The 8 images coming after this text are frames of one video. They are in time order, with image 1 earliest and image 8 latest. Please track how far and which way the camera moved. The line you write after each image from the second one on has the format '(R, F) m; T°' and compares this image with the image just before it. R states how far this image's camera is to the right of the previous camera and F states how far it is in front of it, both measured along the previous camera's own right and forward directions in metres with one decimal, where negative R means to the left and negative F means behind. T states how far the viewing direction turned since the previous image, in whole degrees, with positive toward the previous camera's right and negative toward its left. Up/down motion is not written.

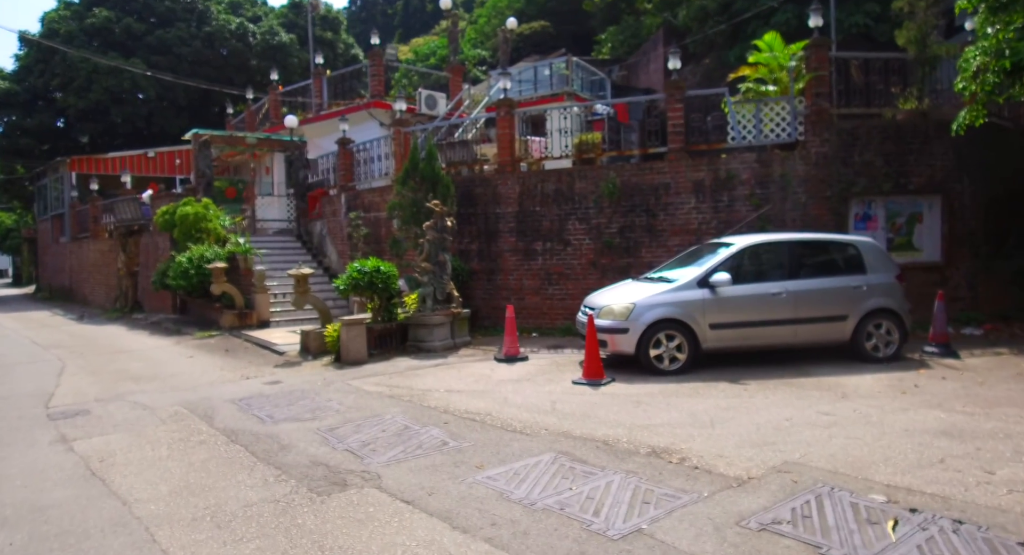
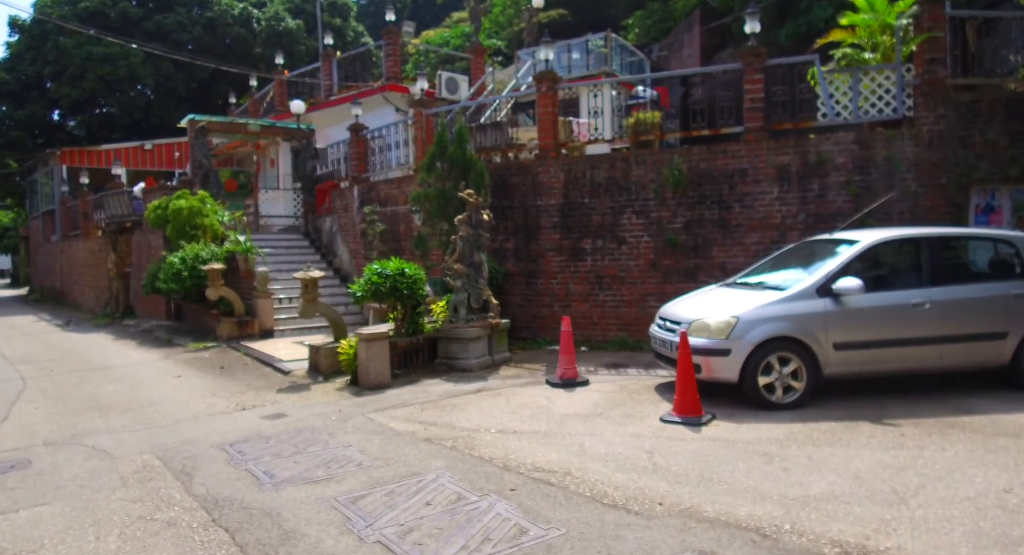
(-0.6, +1.7) m; -1°
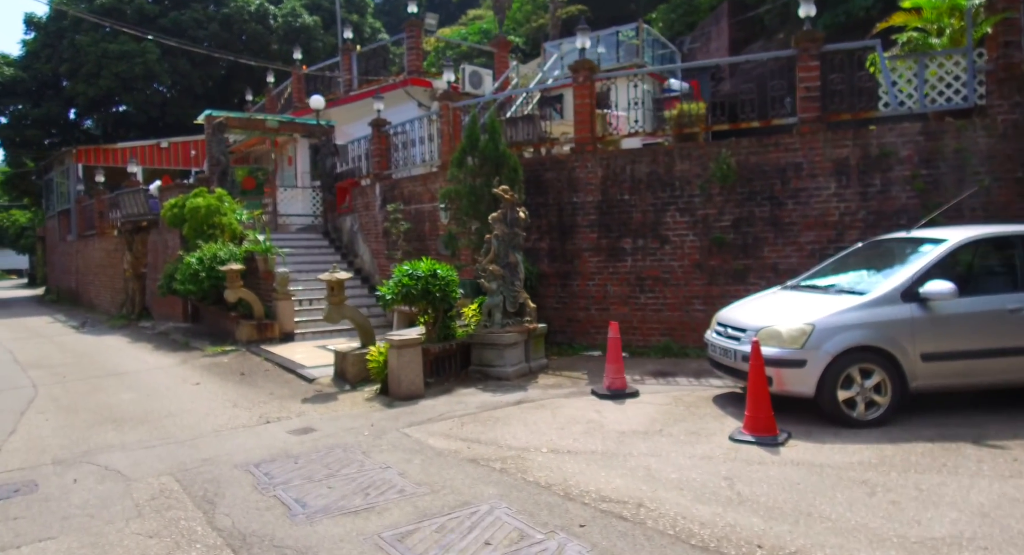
(-0.3, +0.6) m; -1°
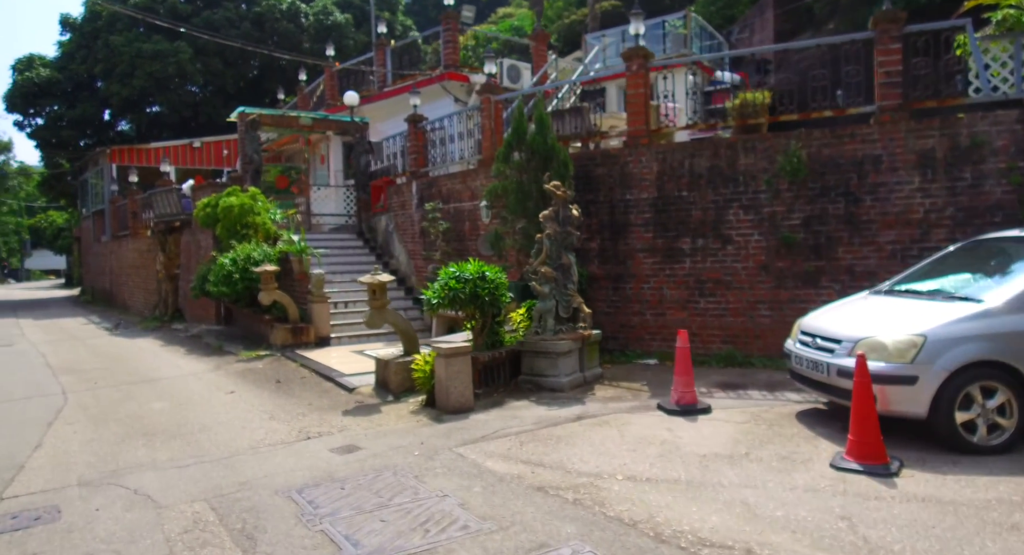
(-0.3, +0.6) m; -2°
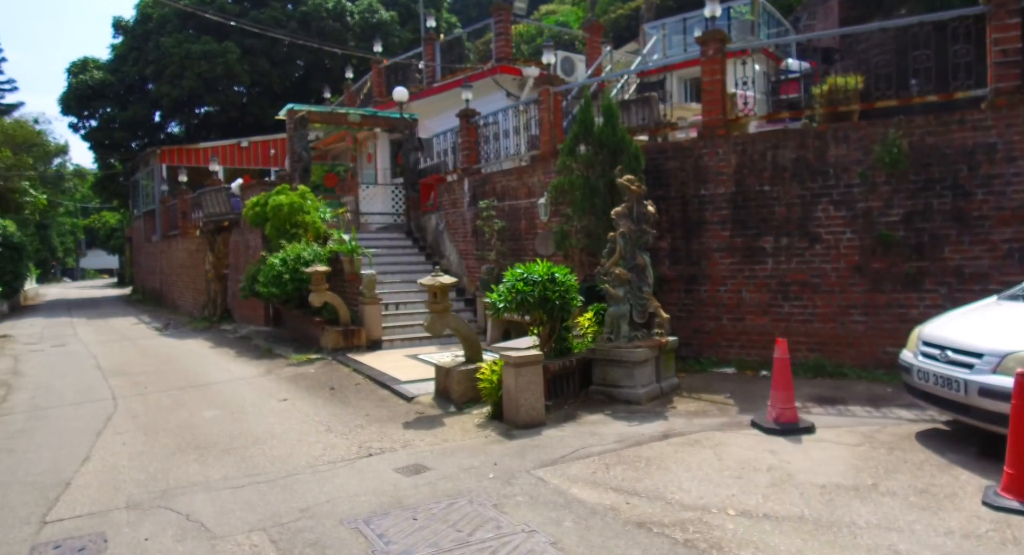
(-0.4, +0.6) m; -3°
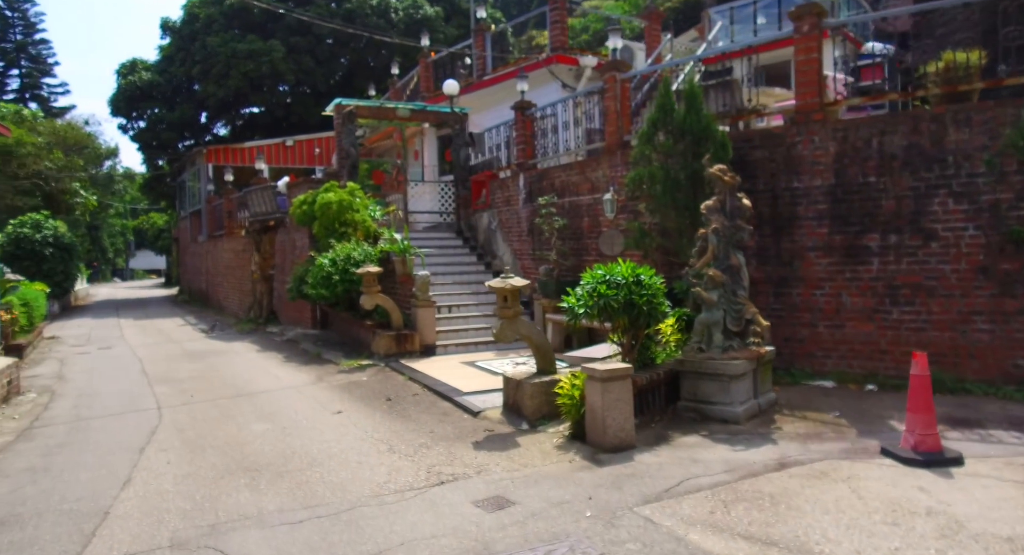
(-0.4, +0.7) m; -3°
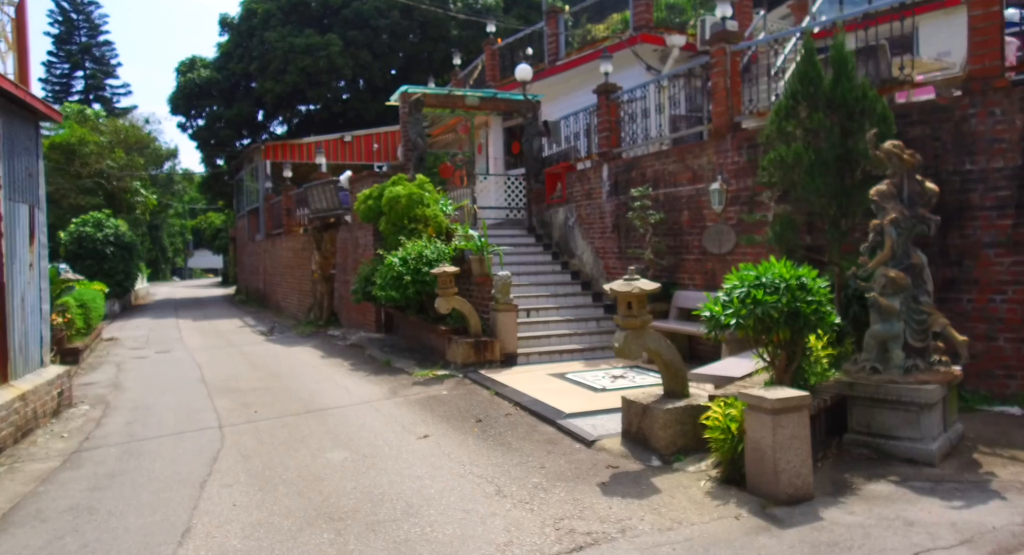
(-0.6, +1.0) m; -4°
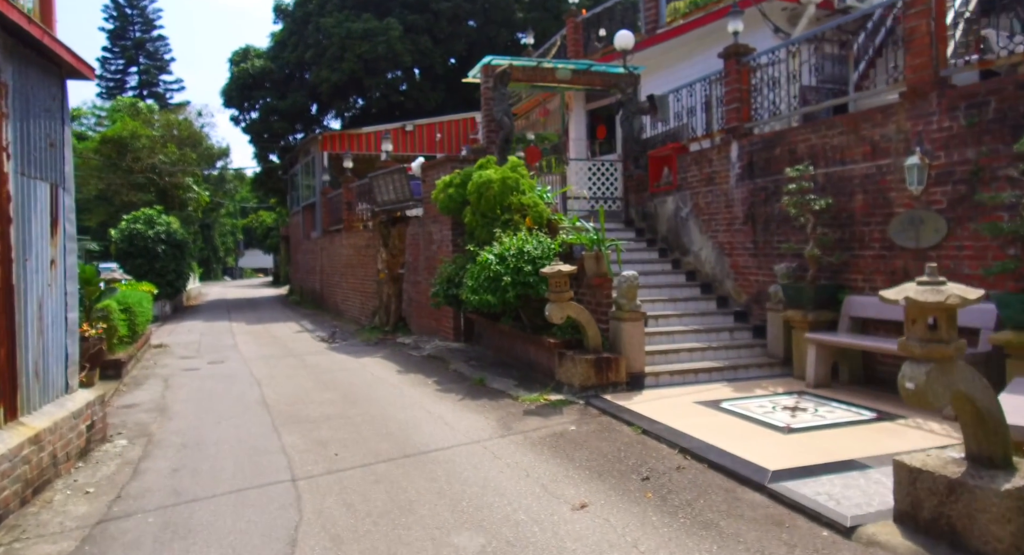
(-0.9, +1.7) m; -4°
